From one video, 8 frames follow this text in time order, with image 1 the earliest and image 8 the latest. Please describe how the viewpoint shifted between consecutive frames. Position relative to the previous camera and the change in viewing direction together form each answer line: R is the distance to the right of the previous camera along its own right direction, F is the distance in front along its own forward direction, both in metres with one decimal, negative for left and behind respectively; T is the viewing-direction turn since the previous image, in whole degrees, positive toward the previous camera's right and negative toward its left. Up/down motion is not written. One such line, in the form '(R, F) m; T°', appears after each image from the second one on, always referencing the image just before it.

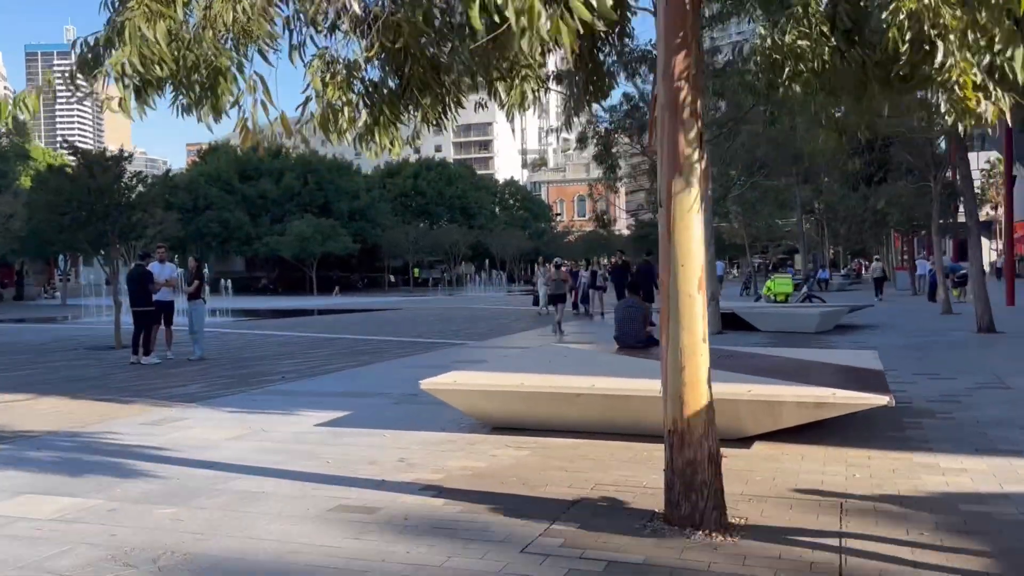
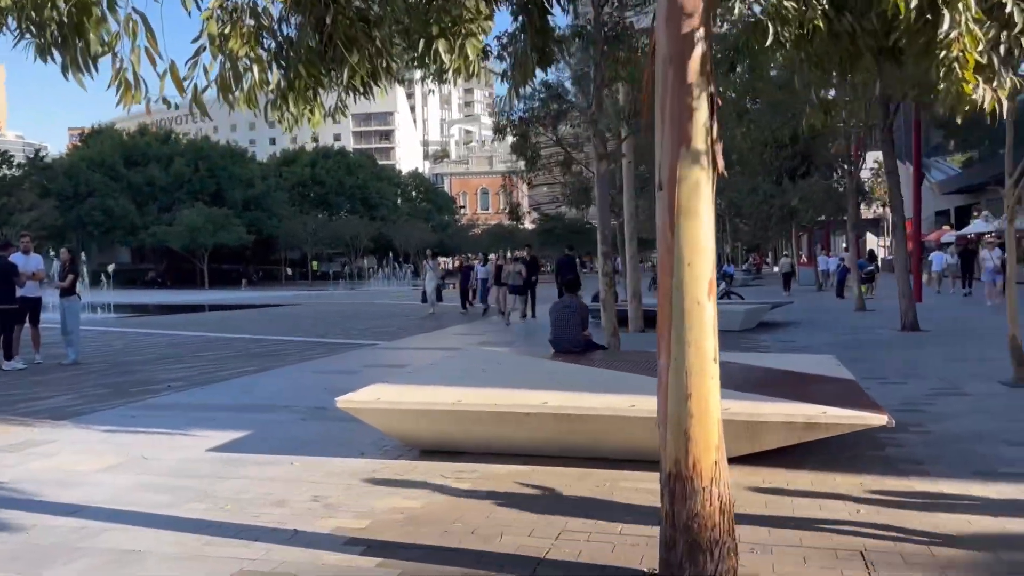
(-0.3, +1.3) m; +6°
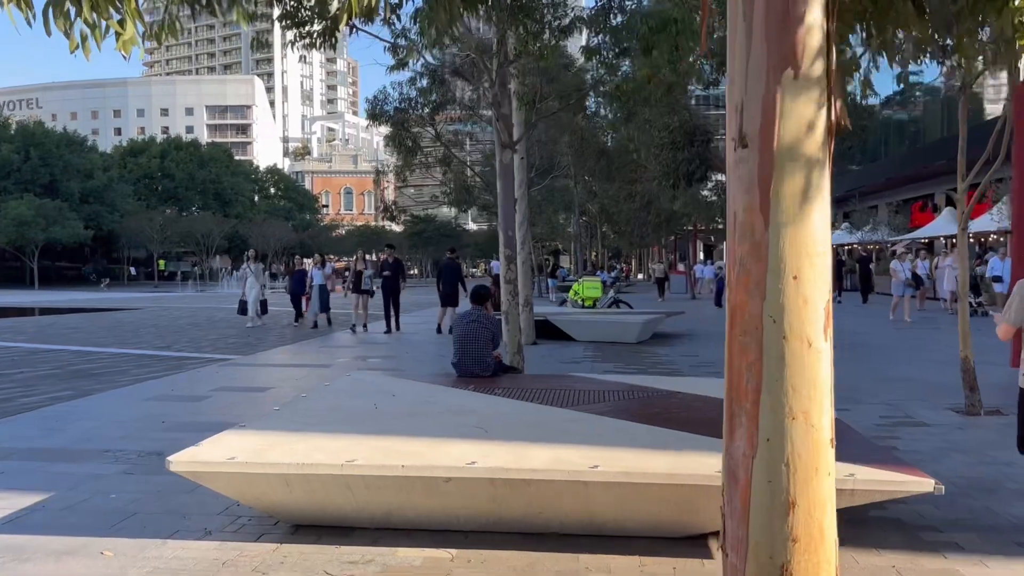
(-0.3, +2.0) m; +9°
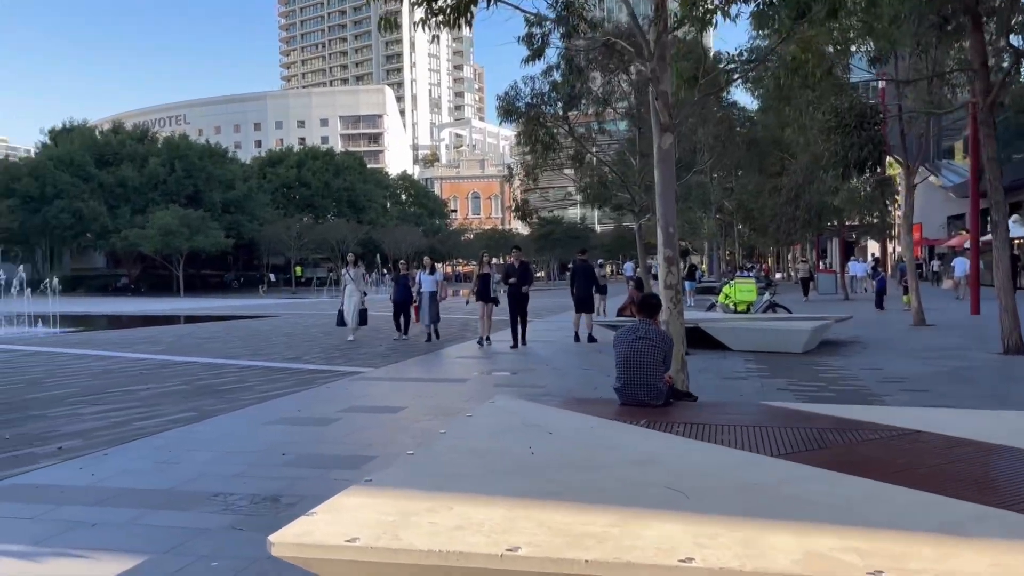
(-0.4, +1.5) m; -8°
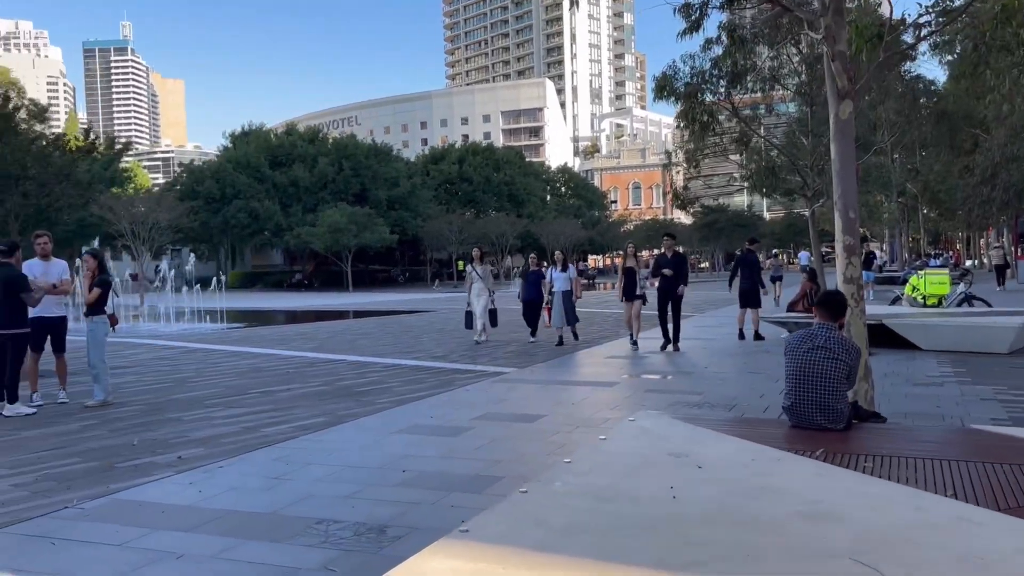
(+0.1, +1.1) m; -10°
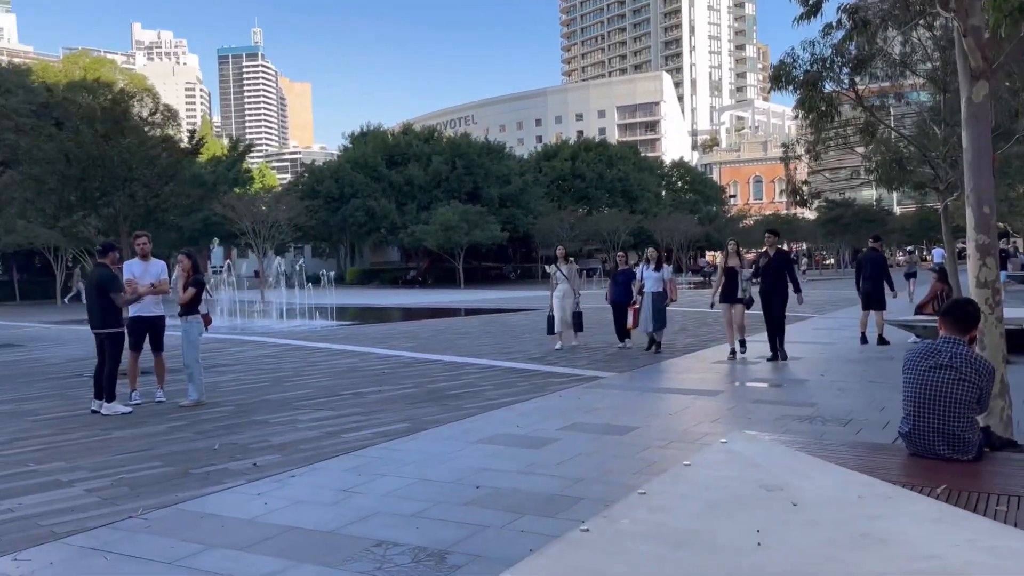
(+0.3, +0.6) m; -7°
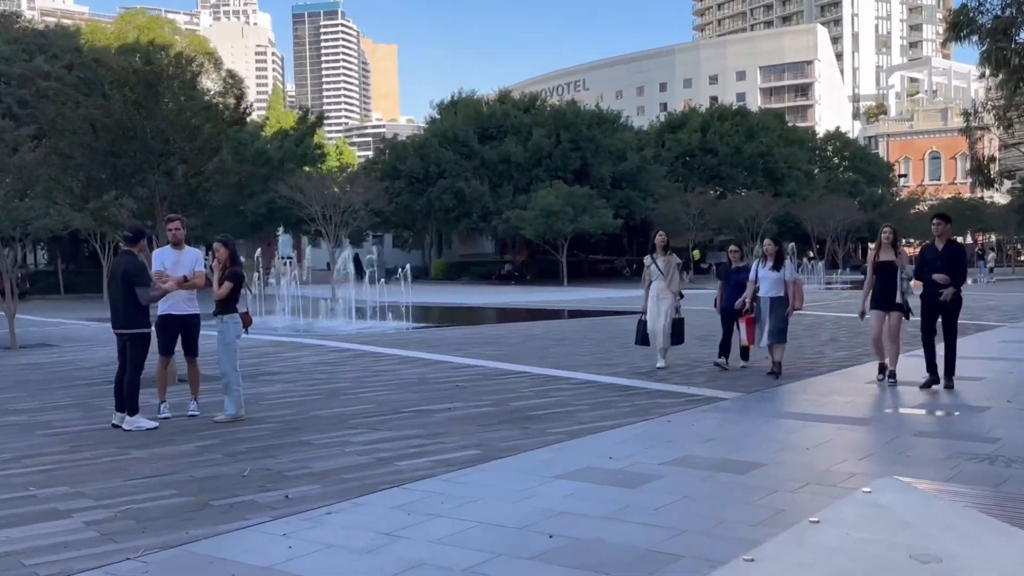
(+0.2, +1.5) m; -8°
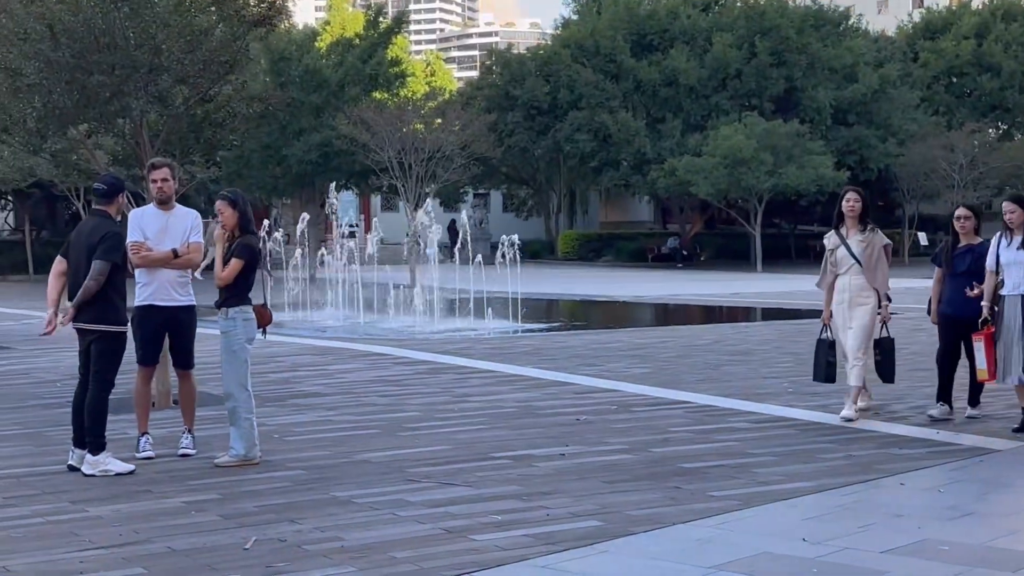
(0.0, +2.4) m; -11°
